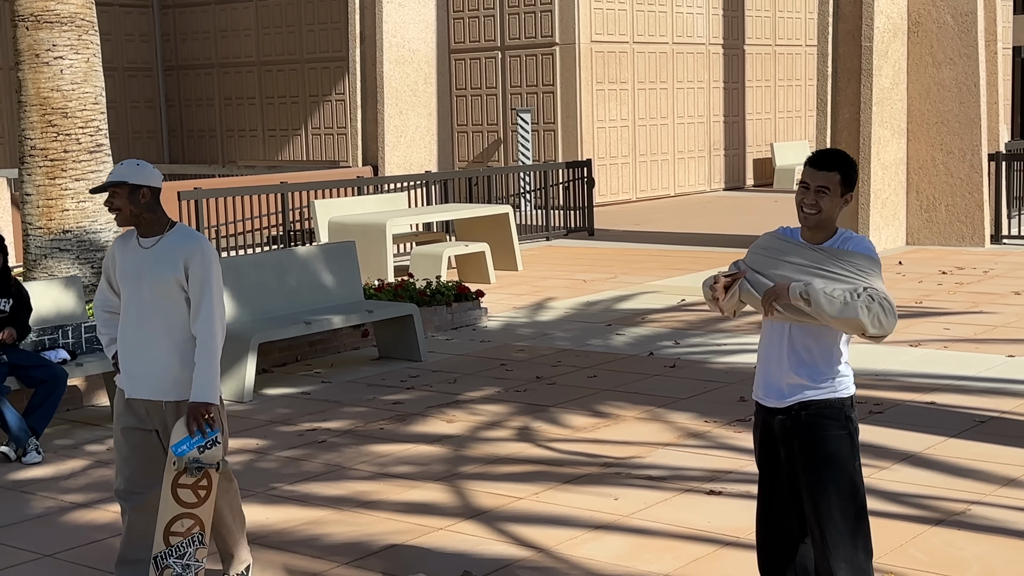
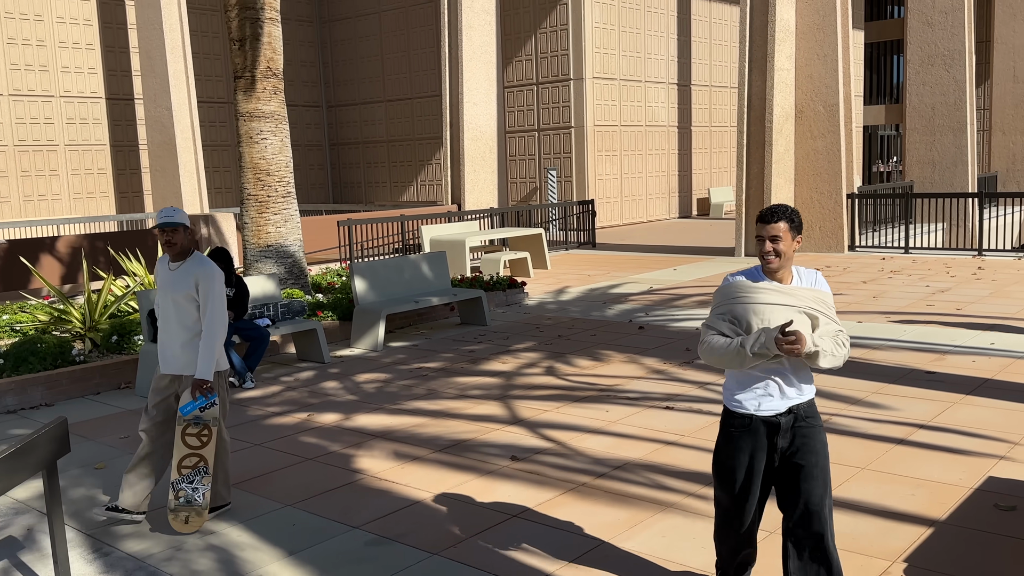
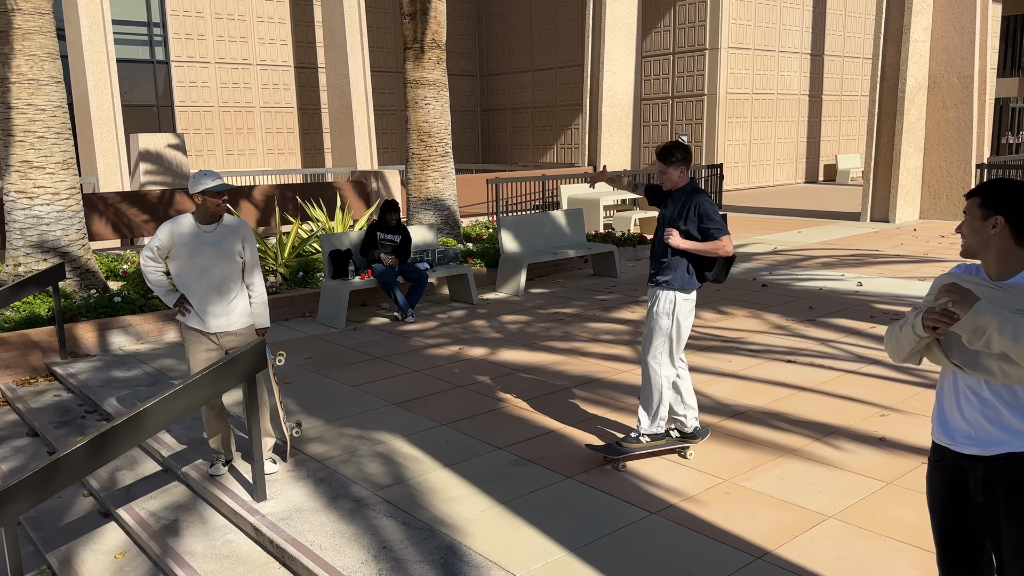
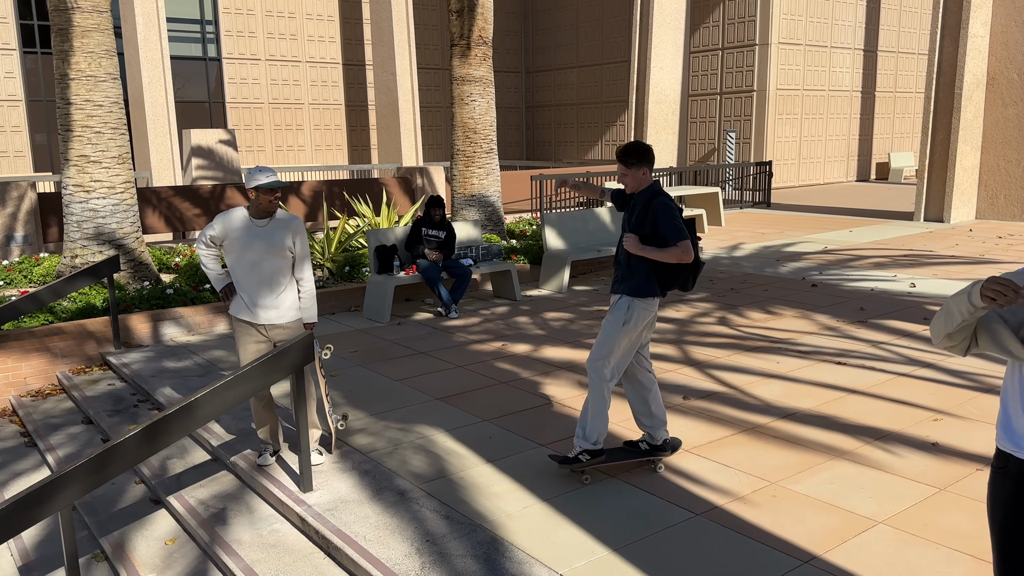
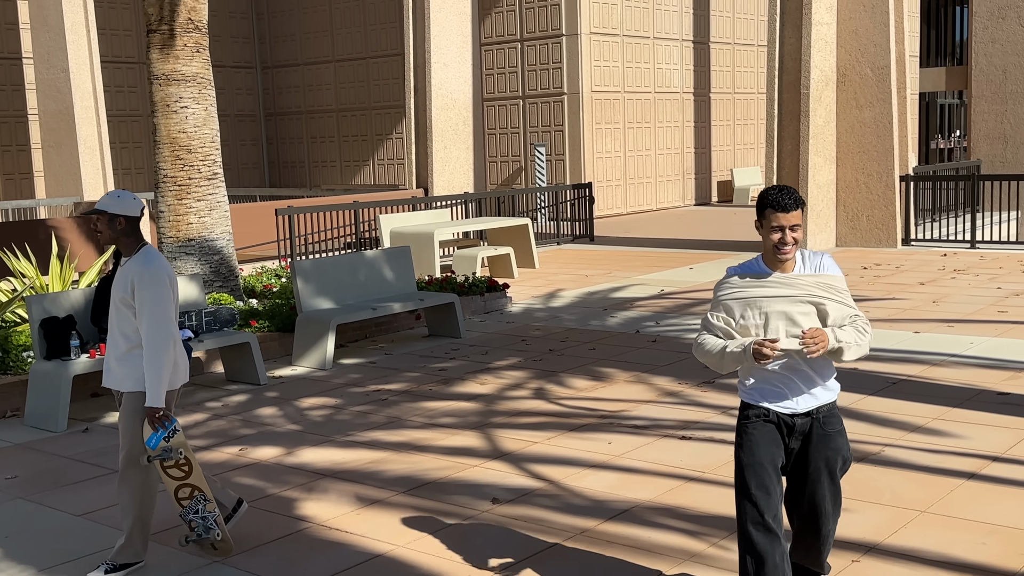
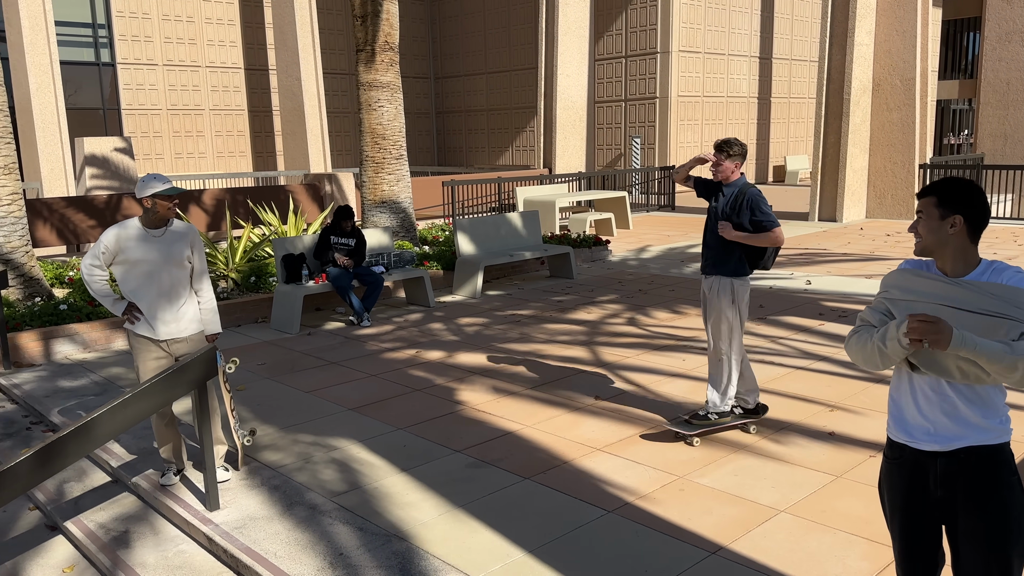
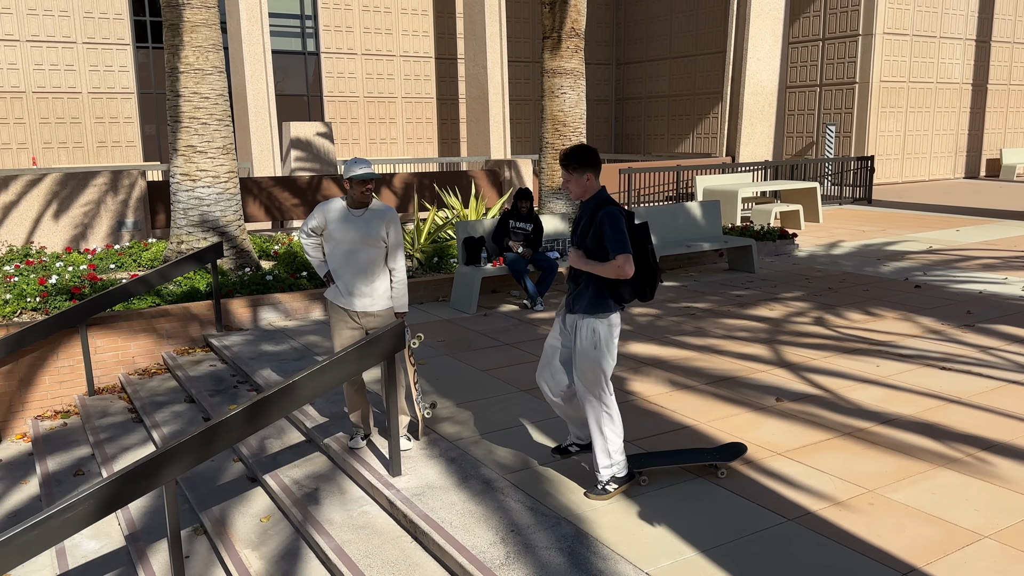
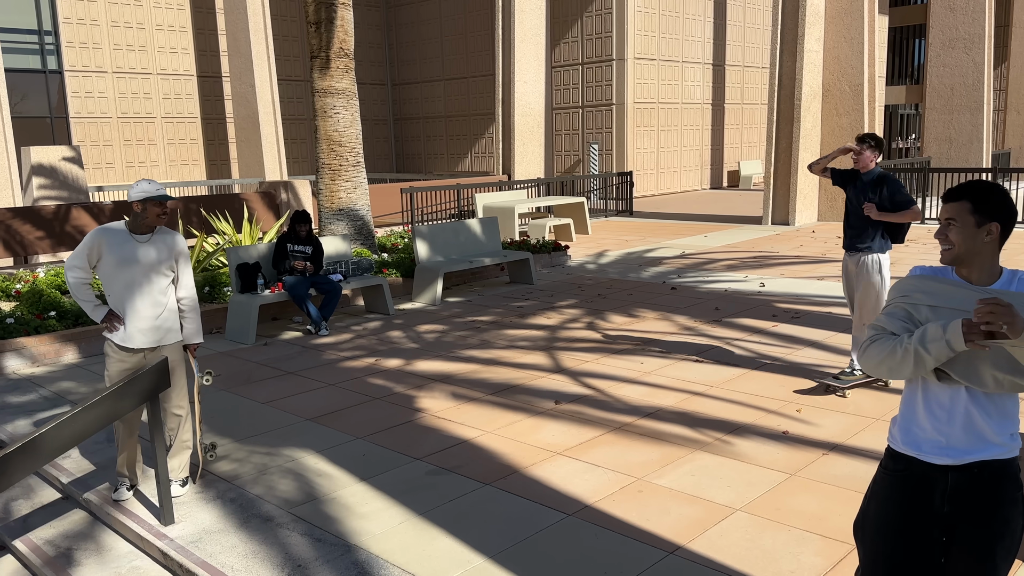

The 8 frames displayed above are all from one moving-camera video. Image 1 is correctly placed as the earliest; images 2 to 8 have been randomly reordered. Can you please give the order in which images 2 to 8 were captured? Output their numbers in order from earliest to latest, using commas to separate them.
5, 2, 8, 6, 3, 4, 7
